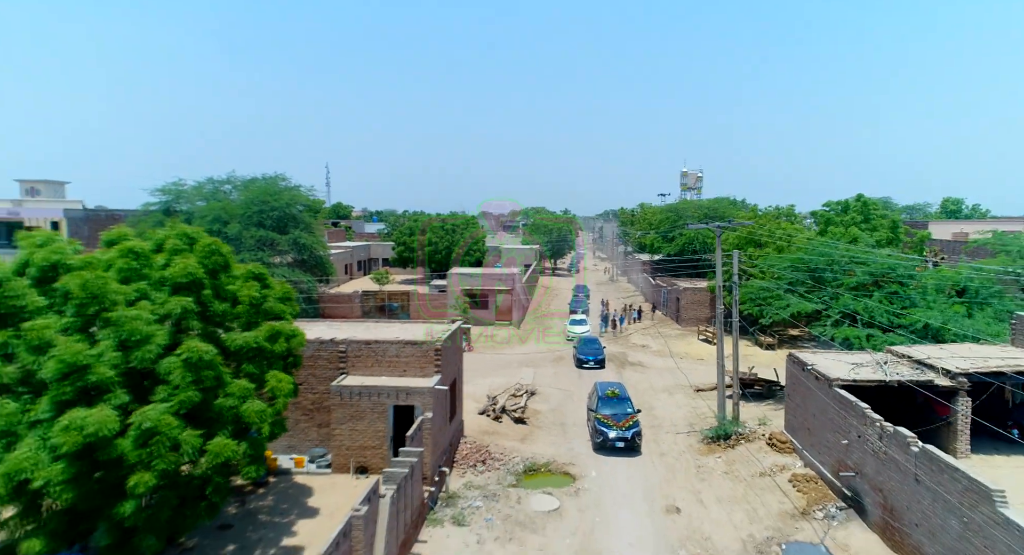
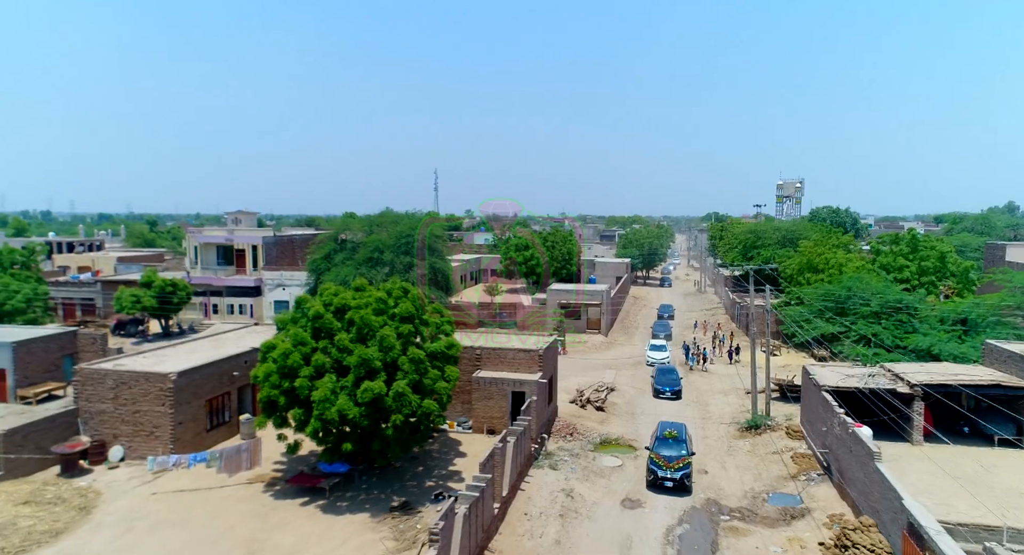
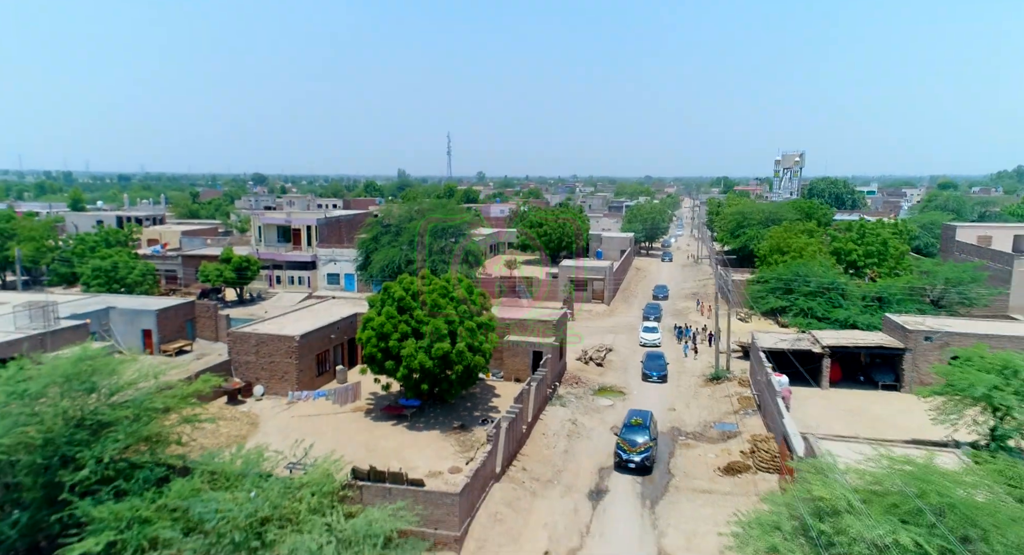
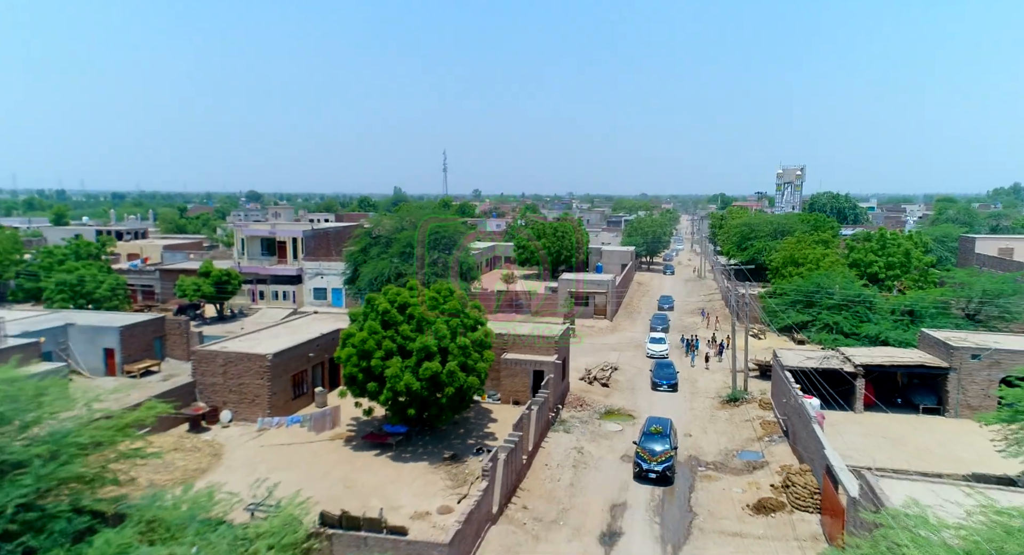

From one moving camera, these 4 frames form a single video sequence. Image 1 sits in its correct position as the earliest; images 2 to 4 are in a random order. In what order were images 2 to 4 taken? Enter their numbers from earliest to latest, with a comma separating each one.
2, 4, 3
